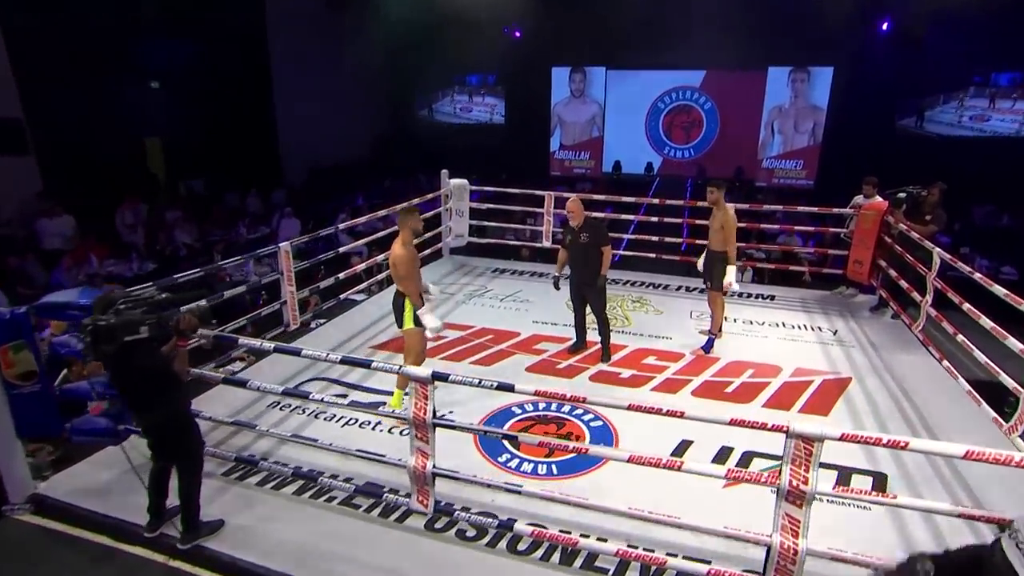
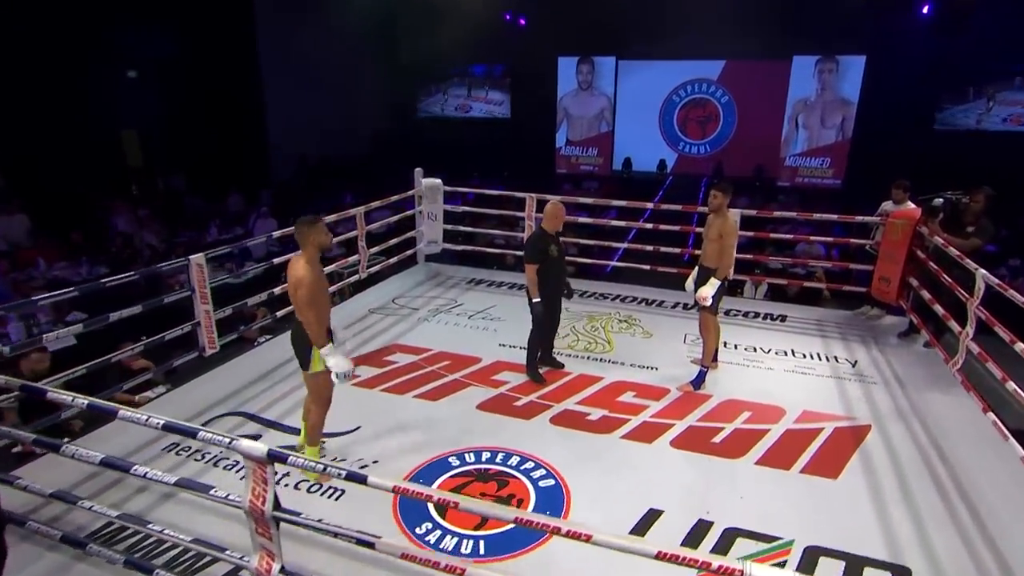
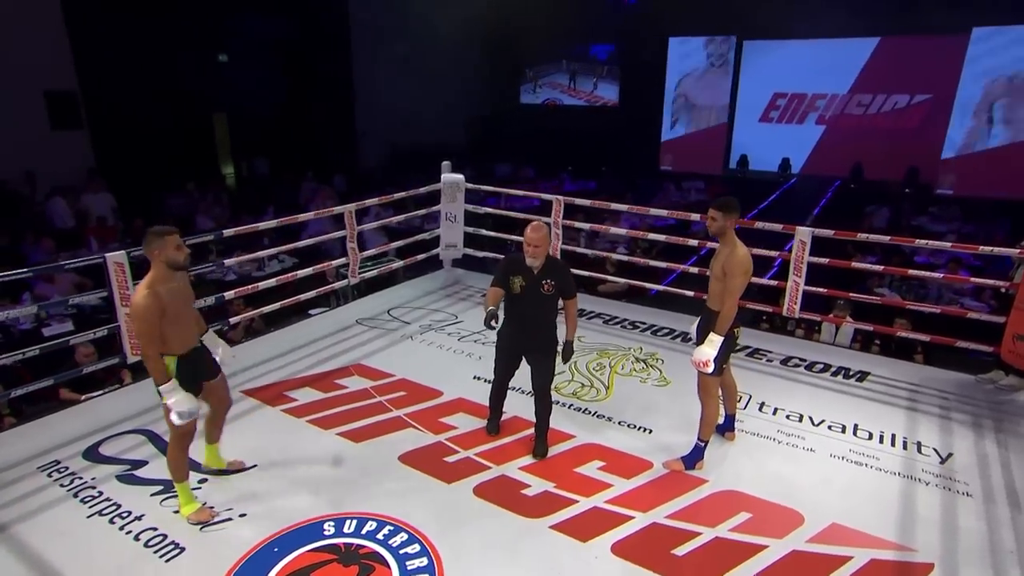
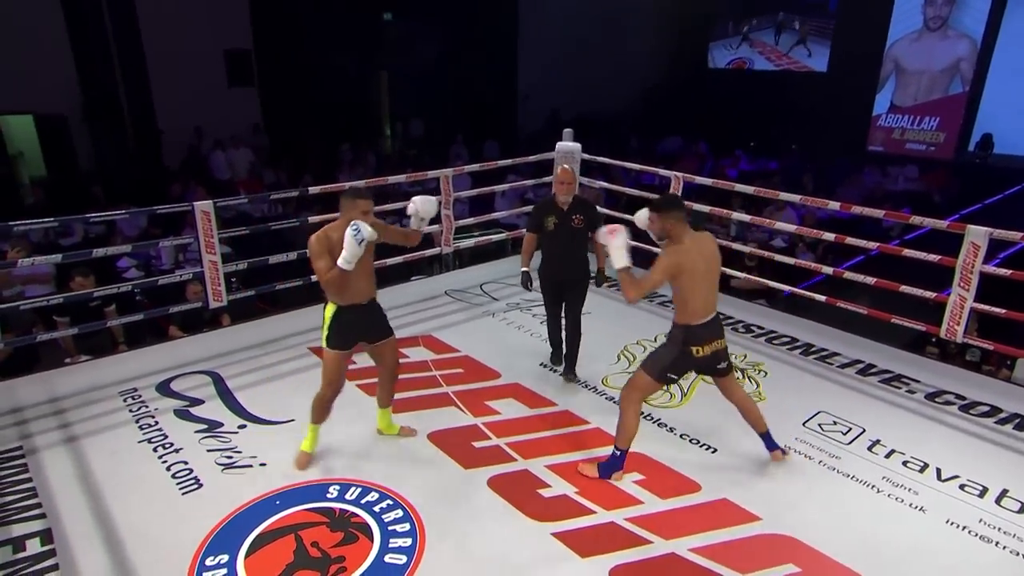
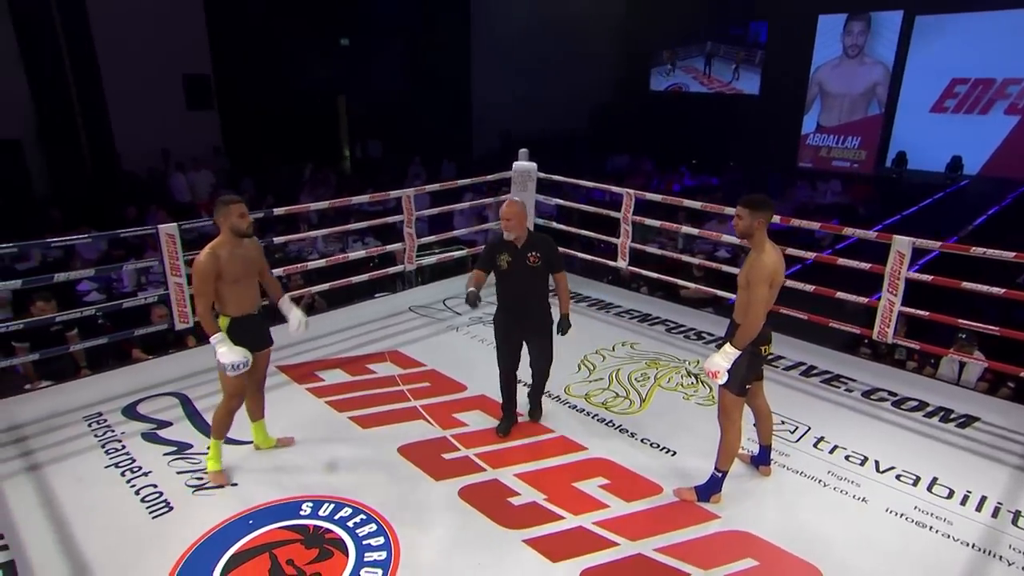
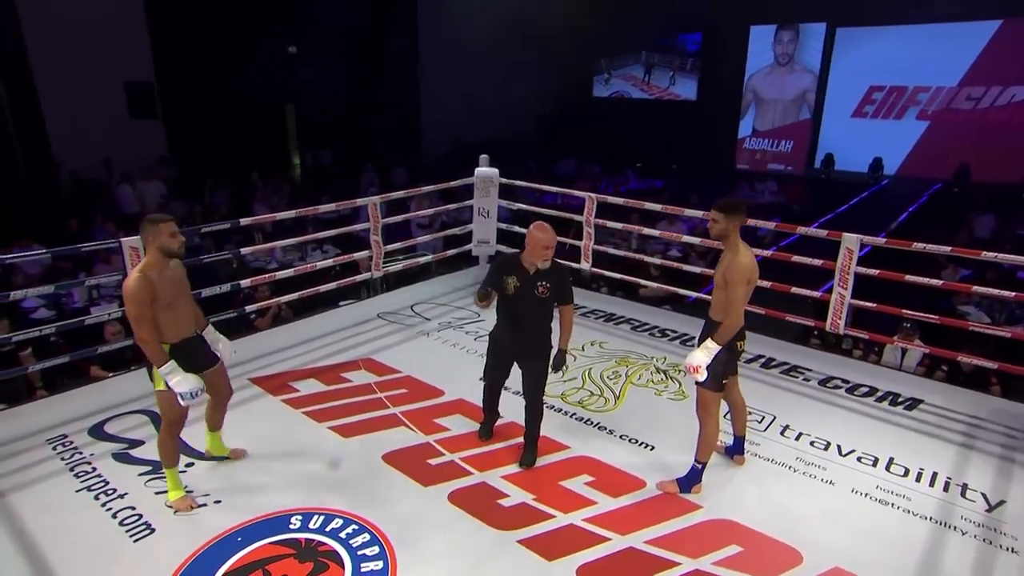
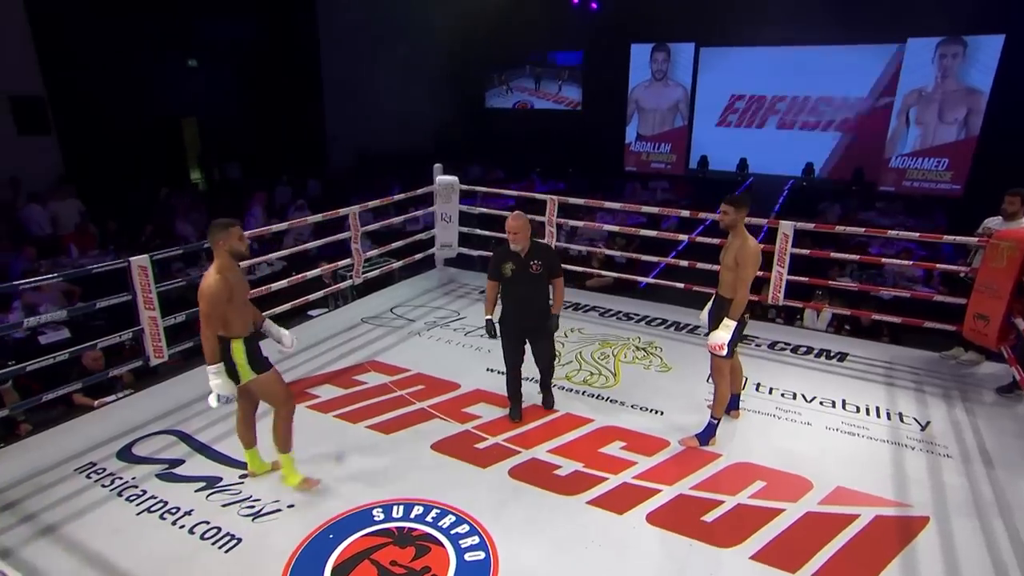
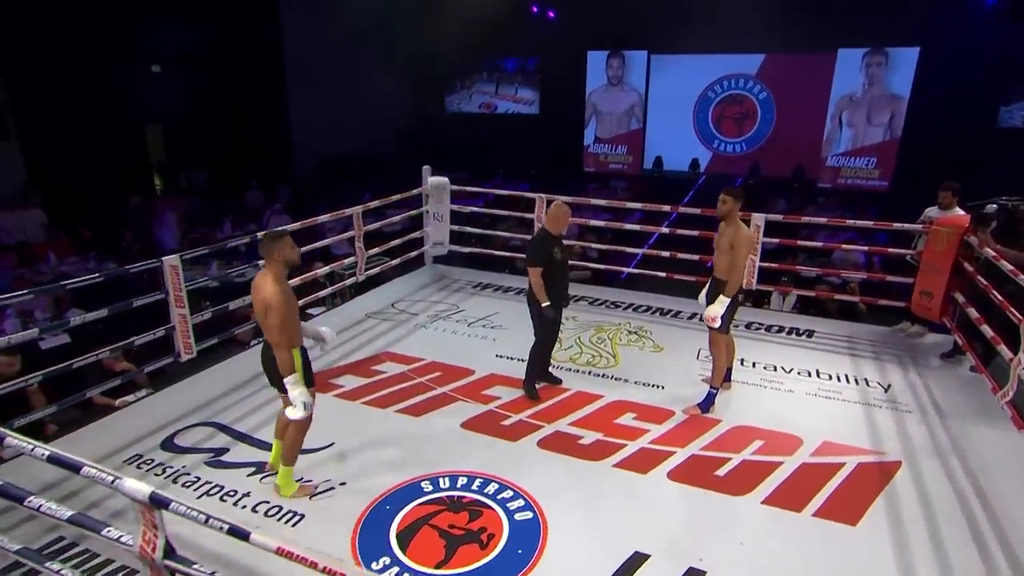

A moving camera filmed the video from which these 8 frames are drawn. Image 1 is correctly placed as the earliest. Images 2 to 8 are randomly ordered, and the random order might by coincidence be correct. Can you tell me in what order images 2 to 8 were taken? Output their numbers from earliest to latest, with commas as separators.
2, 8, 7, 3, 6, 5, 4
